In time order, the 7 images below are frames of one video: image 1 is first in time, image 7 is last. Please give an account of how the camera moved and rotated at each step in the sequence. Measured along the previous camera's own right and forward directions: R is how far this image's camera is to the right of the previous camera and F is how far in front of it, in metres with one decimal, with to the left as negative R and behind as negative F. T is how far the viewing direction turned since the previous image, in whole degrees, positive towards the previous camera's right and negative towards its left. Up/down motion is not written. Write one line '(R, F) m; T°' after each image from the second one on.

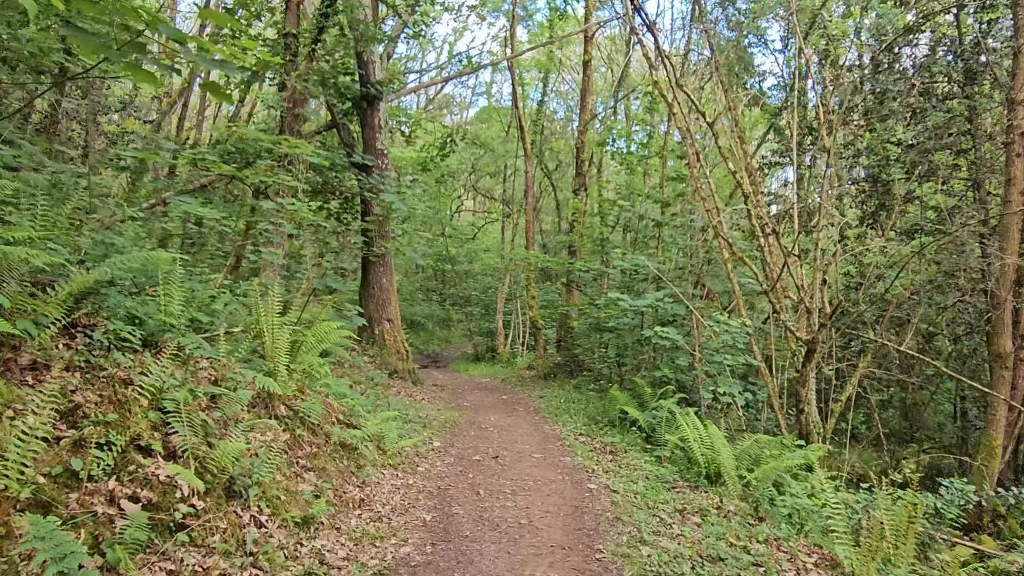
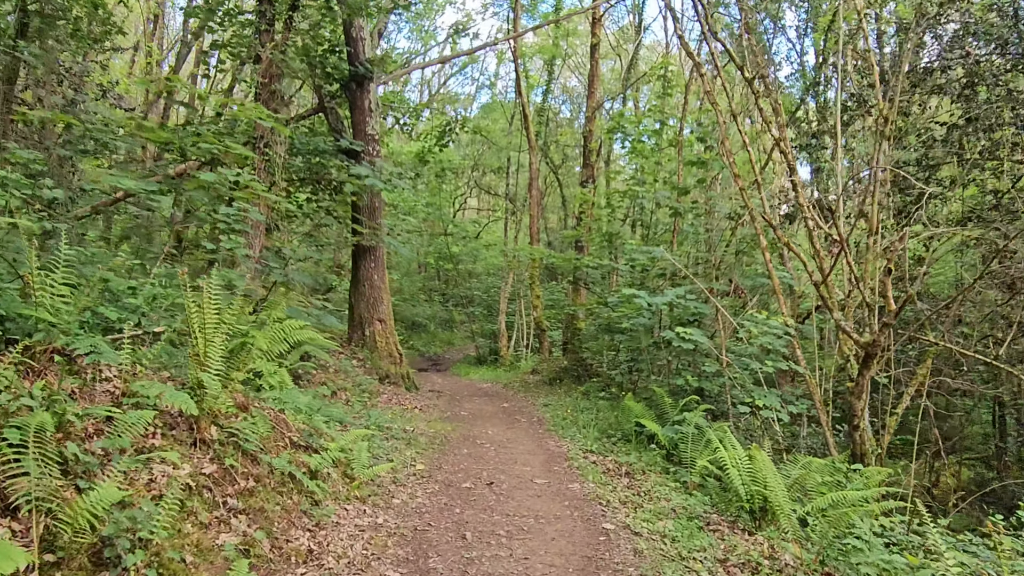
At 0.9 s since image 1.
(+0.1, +1.0) m; 0°
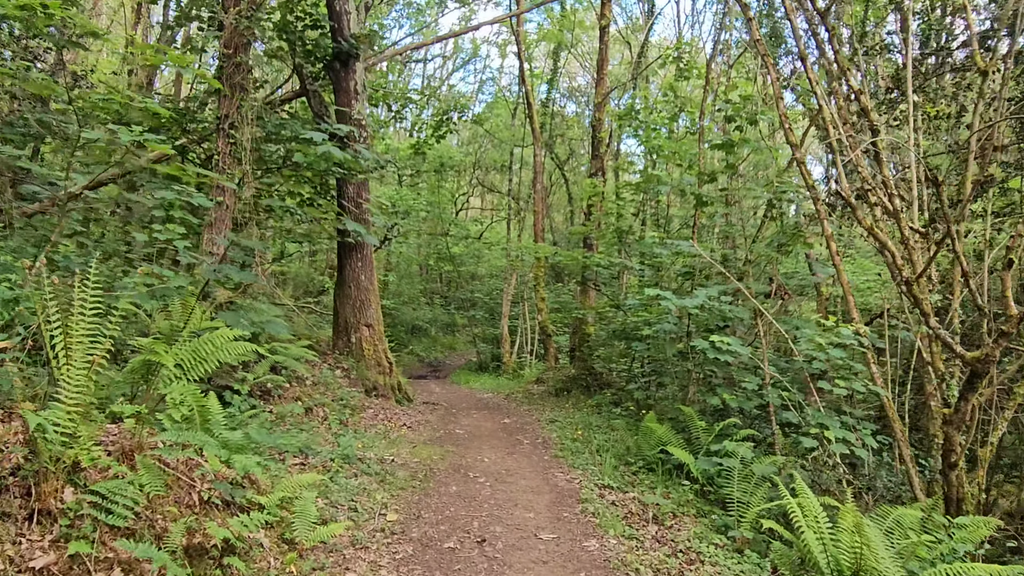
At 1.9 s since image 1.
(0.0, +1.2) m; 0°
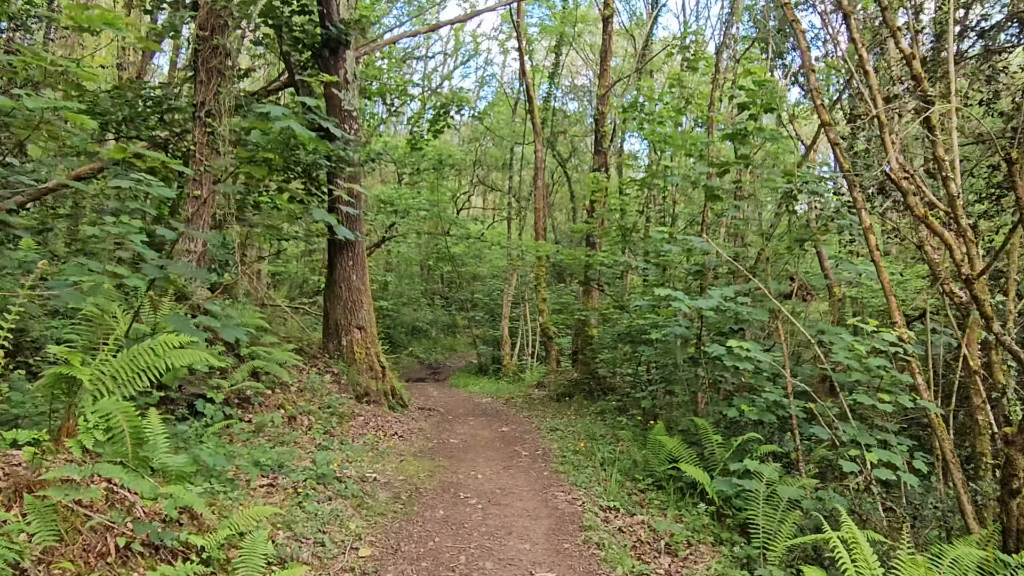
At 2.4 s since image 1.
(+0.1, +0.5) m; 0°
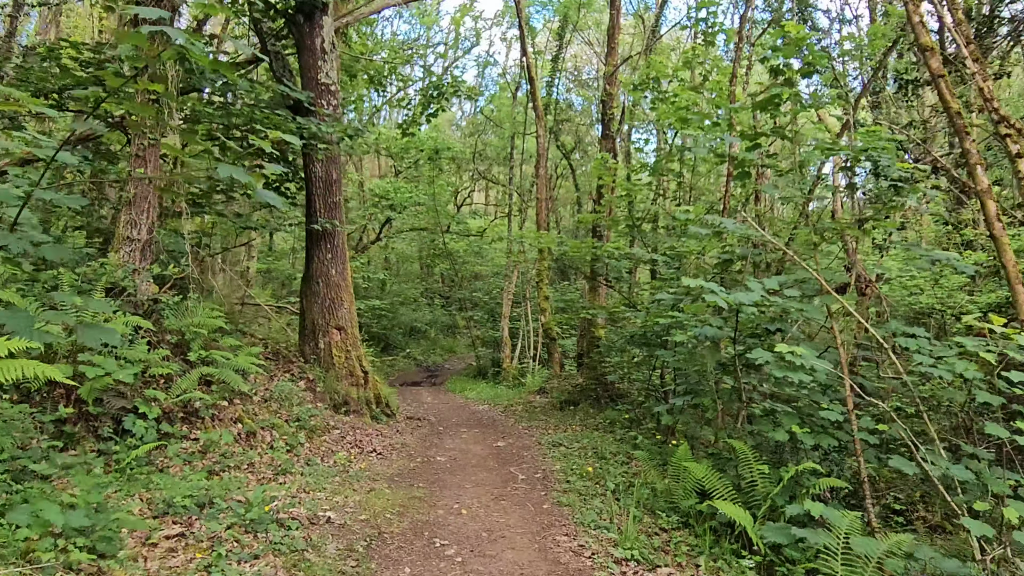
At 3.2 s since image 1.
(+0.1, +1.1) m; 0°
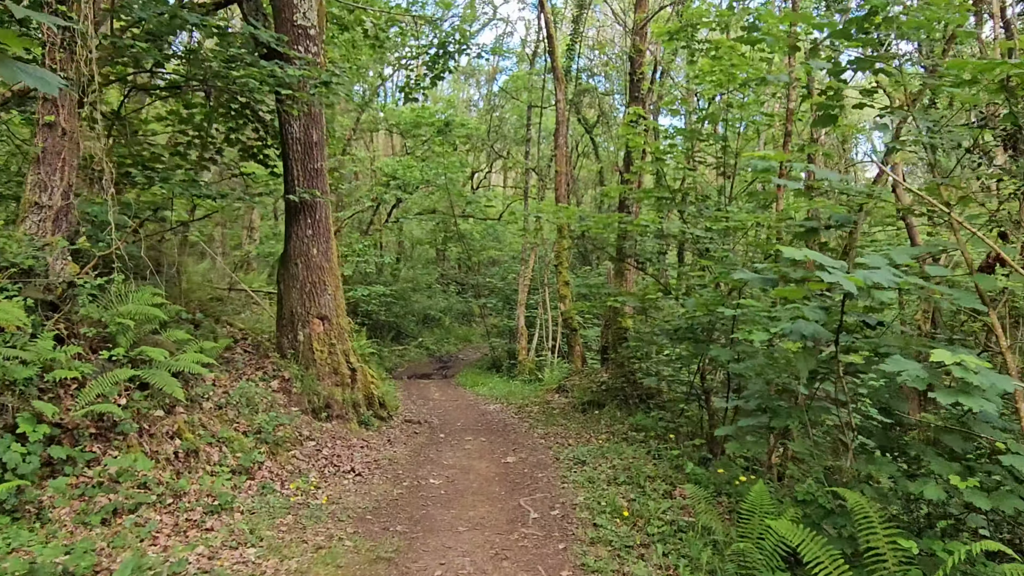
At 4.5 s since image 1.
(+0.1, +1.4) m; -2°
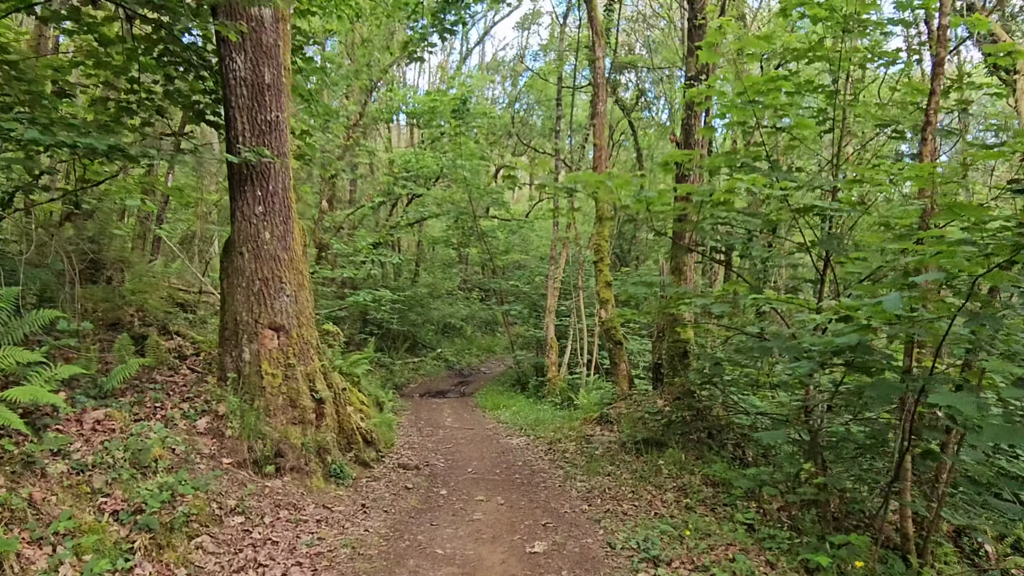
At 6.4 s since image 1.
(0.0, +2.2) m; -2°
